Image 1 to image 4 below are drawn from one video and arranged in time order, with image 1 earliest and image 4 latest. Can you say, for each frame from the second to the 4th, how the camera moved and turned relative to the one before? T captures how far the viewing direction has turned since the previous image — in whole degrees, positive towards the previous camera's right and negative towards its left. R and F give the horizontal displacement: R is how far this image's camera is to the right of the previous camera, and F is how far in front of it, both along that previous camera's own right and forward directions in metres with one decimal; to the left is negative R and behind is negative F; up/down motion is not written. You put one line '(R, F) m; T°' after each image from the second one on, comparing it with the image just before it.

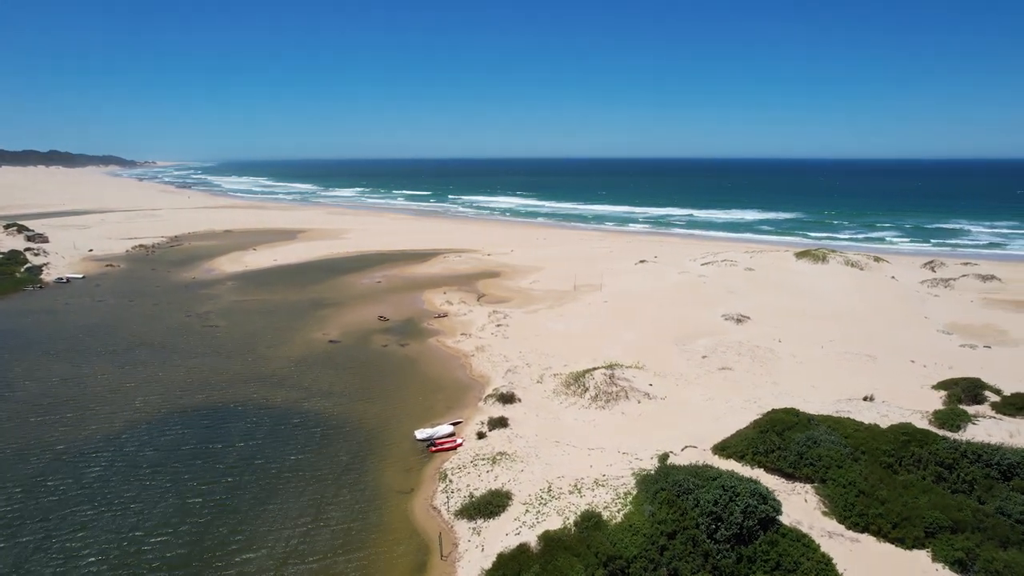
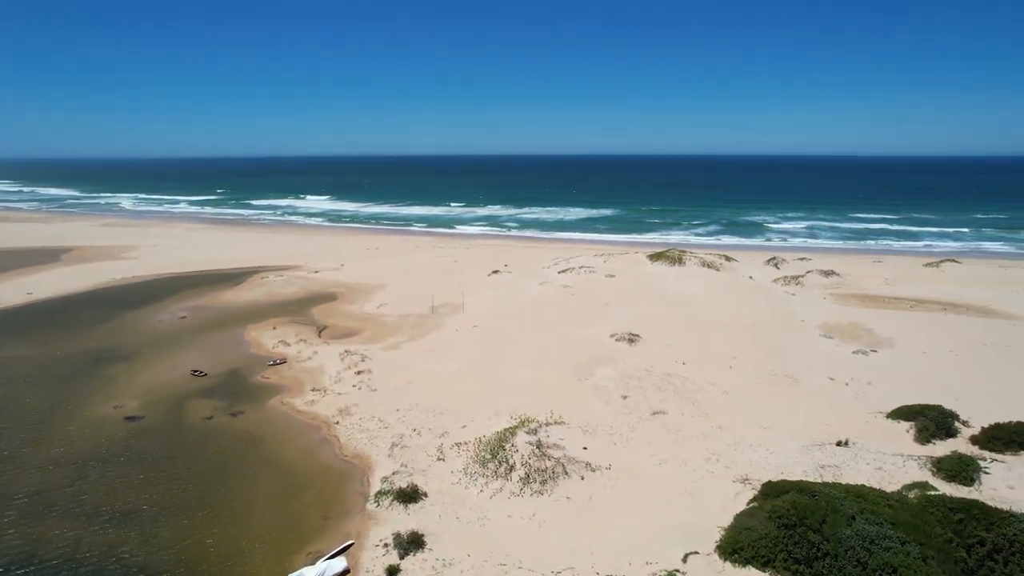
(-1.5, +4.4) m; +16°
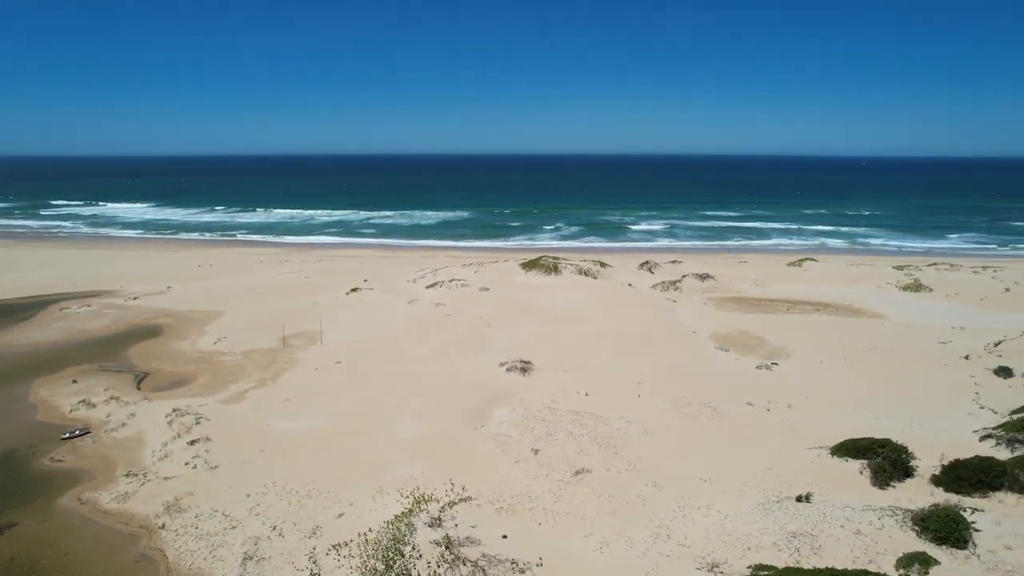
(-0.6, +3.1) m; +12°
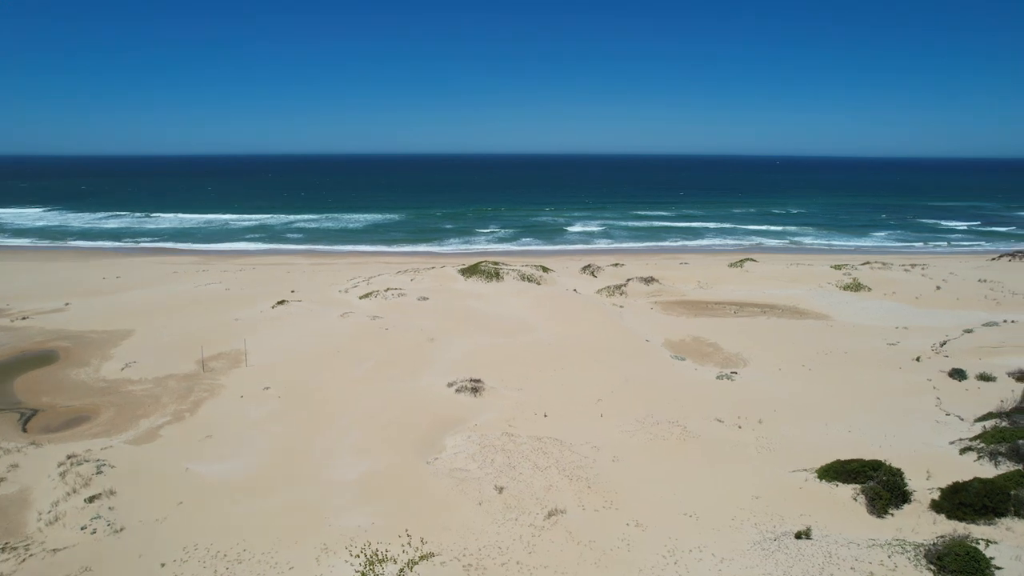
(-0.5, +1.5) m; +6°
